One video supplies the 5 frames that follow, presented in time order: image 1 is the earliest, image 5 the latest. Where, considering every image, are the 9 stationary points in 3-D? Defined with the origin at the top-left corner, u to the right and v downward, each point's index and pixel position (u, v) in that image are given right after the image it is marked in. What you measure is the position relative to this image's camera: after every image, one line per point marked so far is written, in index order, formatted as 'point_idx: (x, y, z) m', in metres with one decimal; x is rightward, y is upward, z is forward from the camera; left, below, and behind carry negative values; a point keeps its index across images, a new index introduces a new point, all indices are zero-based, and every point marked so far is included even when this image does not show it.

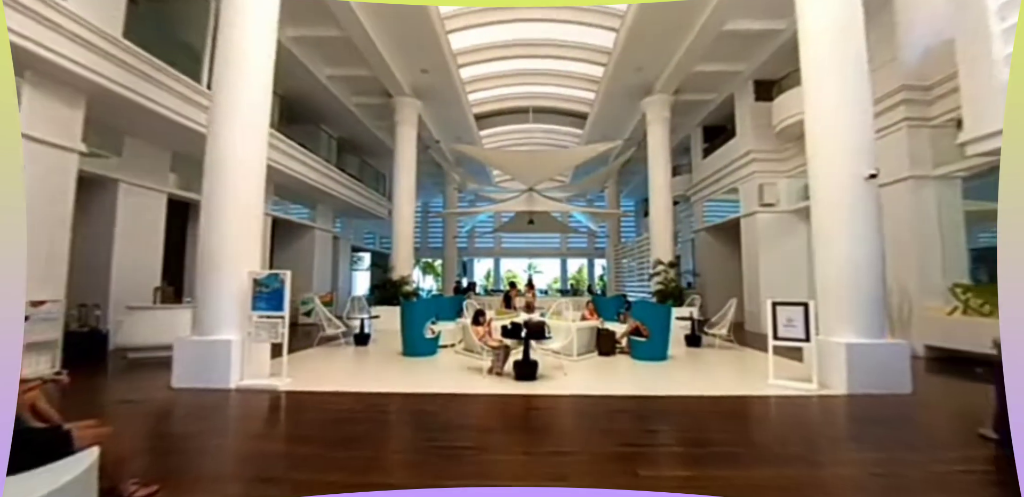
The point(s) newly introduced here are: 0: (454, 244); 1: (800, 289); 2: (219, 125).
0: (-2.1, +0.1, +15.3) m
1: (+5.7, -0.8, +8.6) m
2: (-2.8, +1.2, +4.2) m
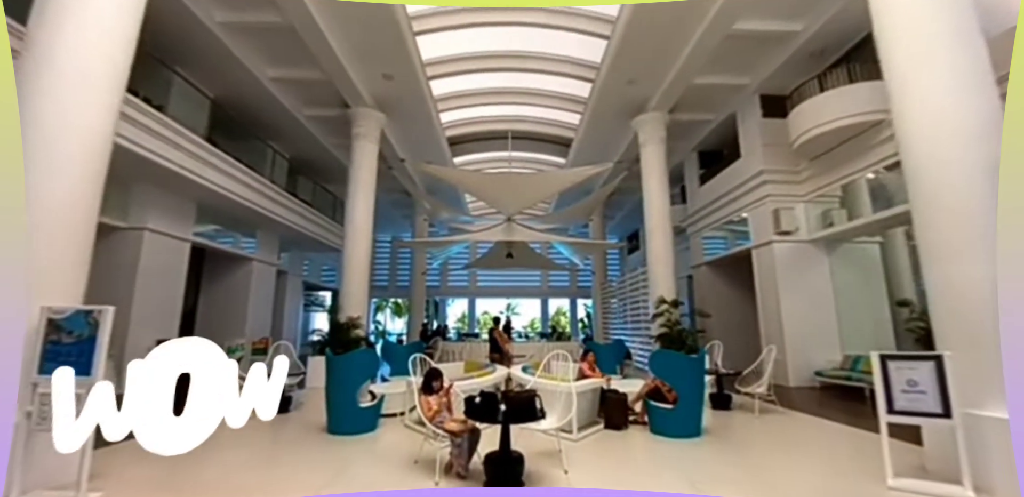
0: (-2.8, -1.1, +13.7) m
1: (+5.3, -1.4, +7.3) m
2: (-3.0, +1.1, +2.6) m
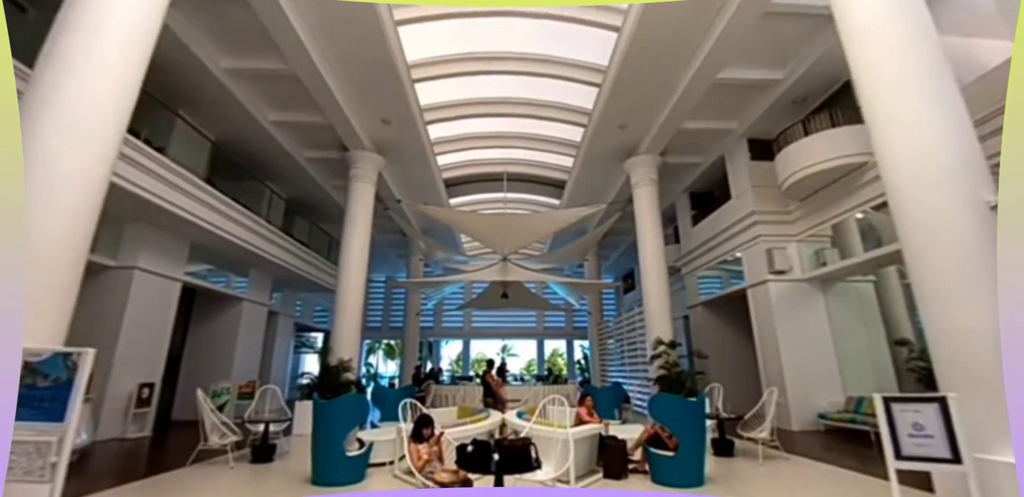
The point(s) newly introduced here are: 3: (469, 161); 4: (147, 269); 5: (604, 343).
0: (-3.0, -2.3, +13.5) m
1: (+5.2, -2.1, +7.2) m
2: (-3.0, +0.8, +2.7) m
3: (-1.1, +2.3, +11.2) m
4: (-5.8, -0.3, +6.9) m
5: (+2.9, -3.0, +13.8) m
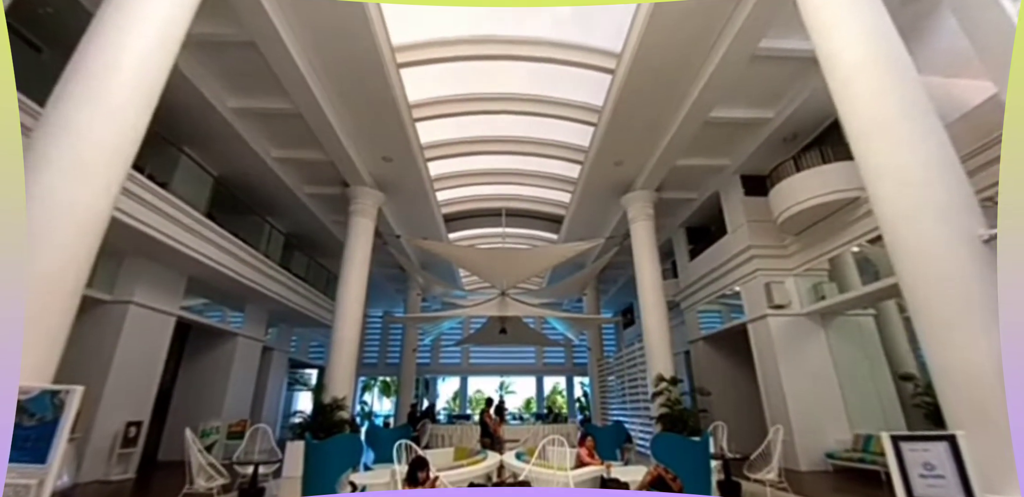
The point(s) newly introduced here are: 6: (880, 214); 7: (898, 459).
0: (-3.0, -3.4, +13.3) m
1: (+5.2, -2.6, +7.0) m
2: (-3.0, +0.6, +2.7) m
3: (-1.2, +1.4, +11.4) m
4: (-5.8, -0.9, +6.8) m
5: (+2.9, -4.1, +13.5) m
6: (+2.6, +0.2, +3.0) m
7: (+2.3, -1.3, +2.6) m
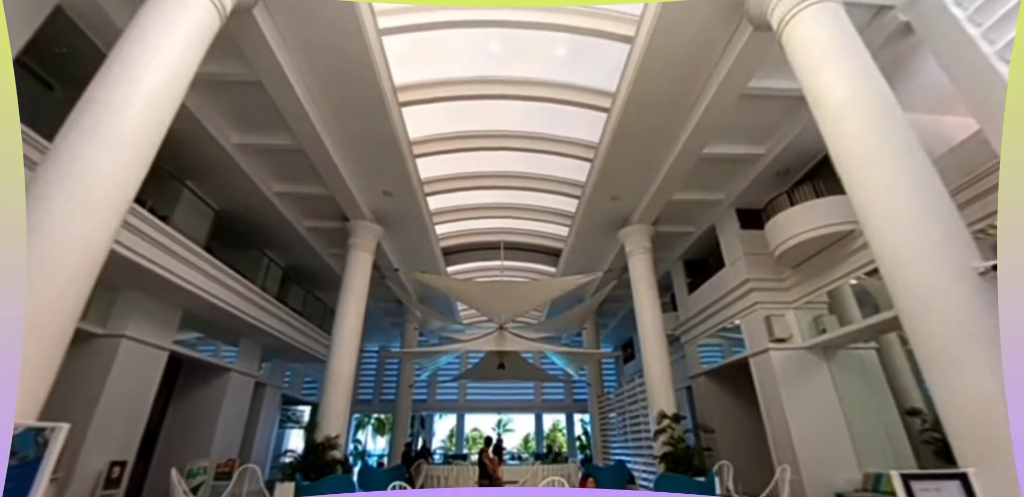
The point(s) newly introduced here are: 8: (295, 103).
0: (-3.1, -4.4, +13.0) m
1: (+5.1, -3.1, +6.8) m
2: (-3.0, +0.4, +2.8) m
3: (-1.2, +0.5, +11.5) m
4: (-5.8, -1.4, +6.7) m
5: (+2.8, -5.1, +13.2) m
6: (+2.6, 0.0, +3.1) m
7: (+2.3, -1.5, +2.5) m
8: (-2.9, +1.9, +5.8) m
